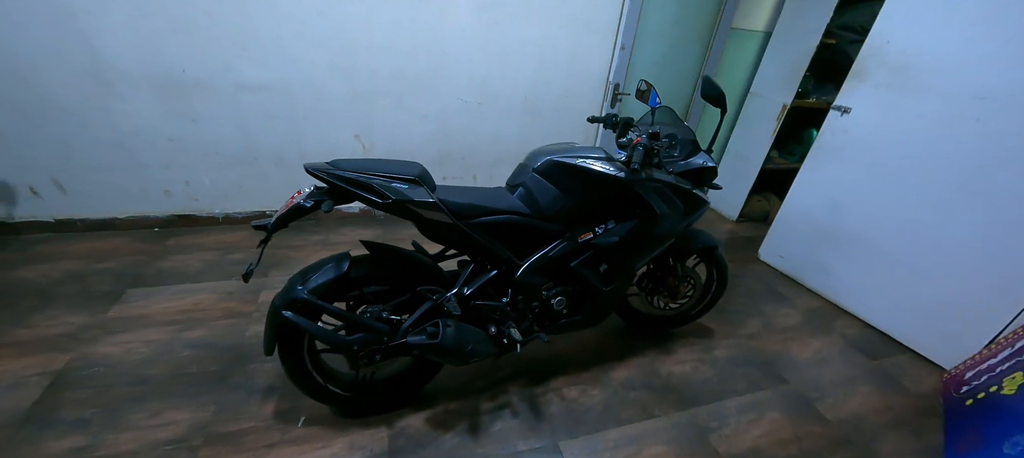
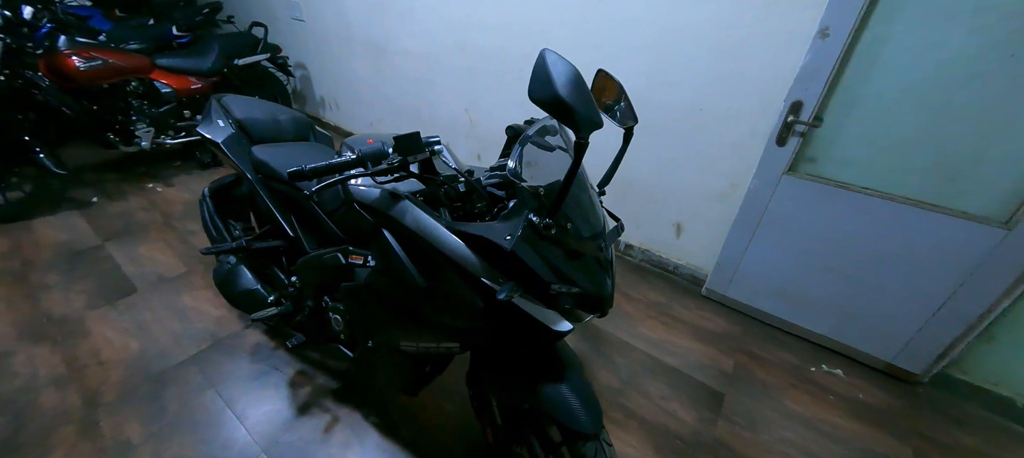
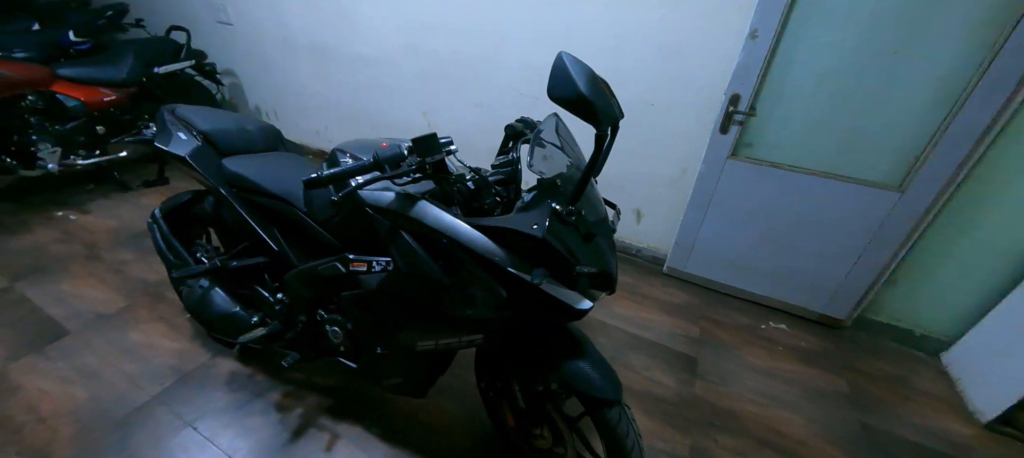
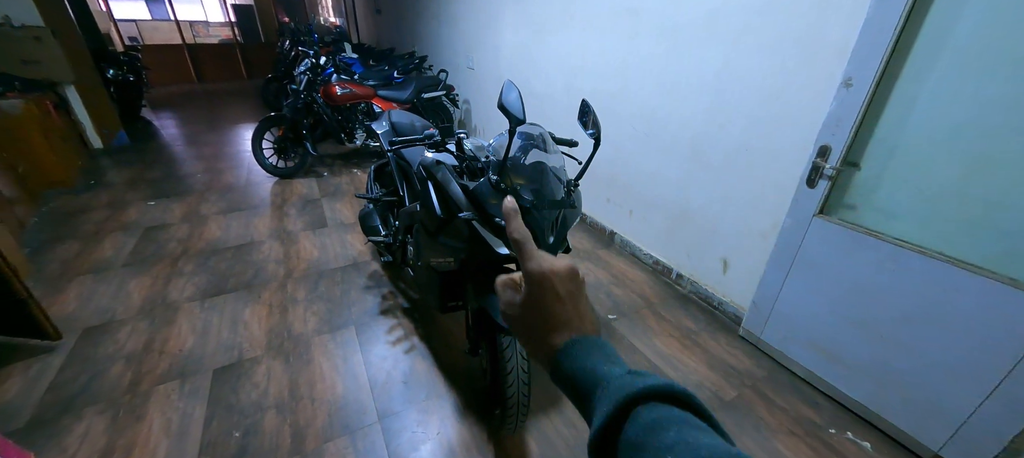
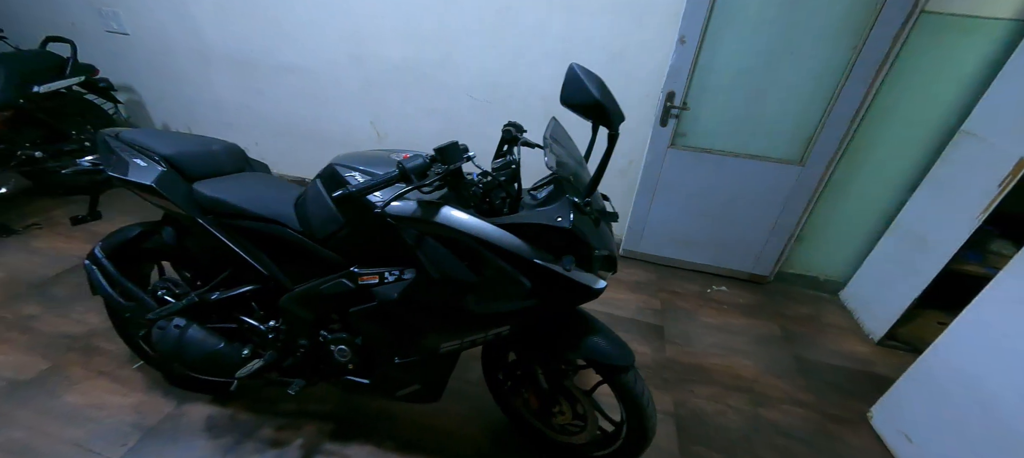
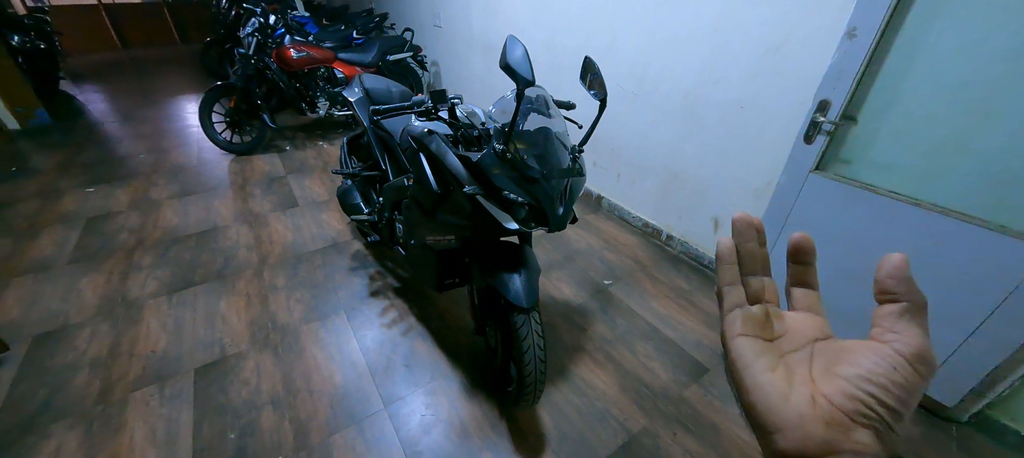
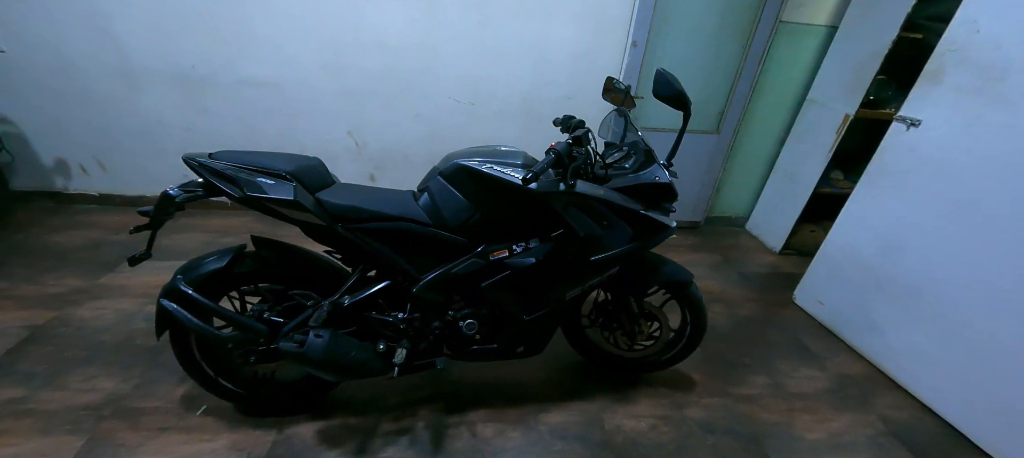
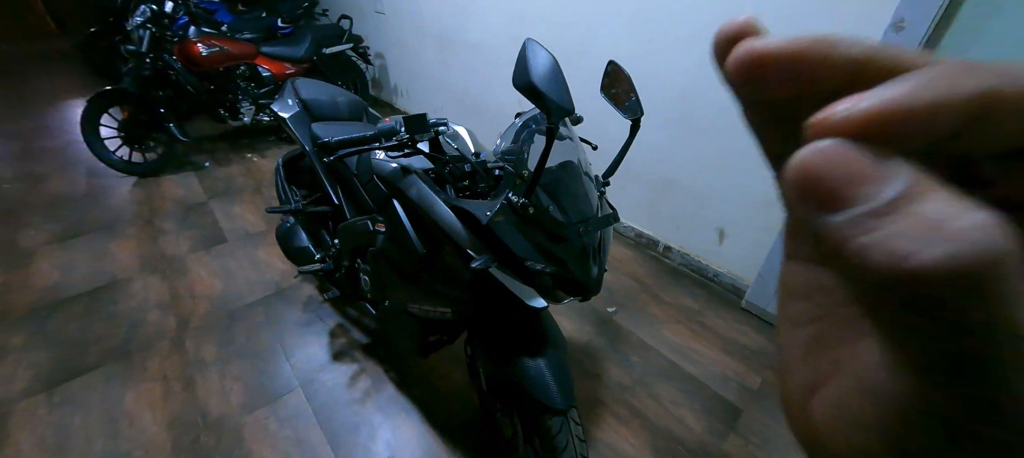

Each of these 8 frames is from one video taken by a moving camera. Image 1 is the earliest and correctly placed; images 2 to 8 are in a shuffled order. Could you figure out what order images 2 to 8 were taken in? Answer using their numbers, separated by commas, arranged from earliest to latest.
7, 5, 3, 2, 8, 6, 4
